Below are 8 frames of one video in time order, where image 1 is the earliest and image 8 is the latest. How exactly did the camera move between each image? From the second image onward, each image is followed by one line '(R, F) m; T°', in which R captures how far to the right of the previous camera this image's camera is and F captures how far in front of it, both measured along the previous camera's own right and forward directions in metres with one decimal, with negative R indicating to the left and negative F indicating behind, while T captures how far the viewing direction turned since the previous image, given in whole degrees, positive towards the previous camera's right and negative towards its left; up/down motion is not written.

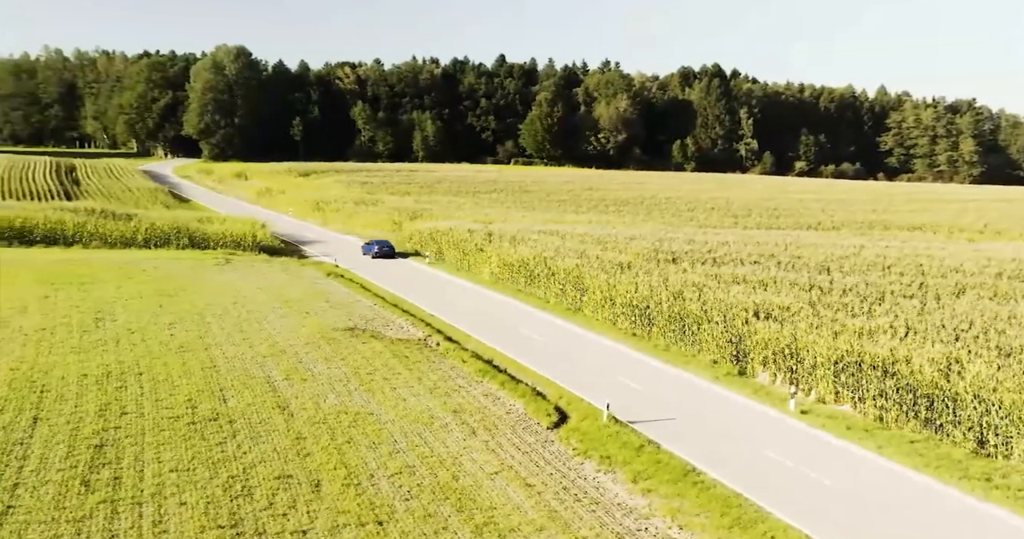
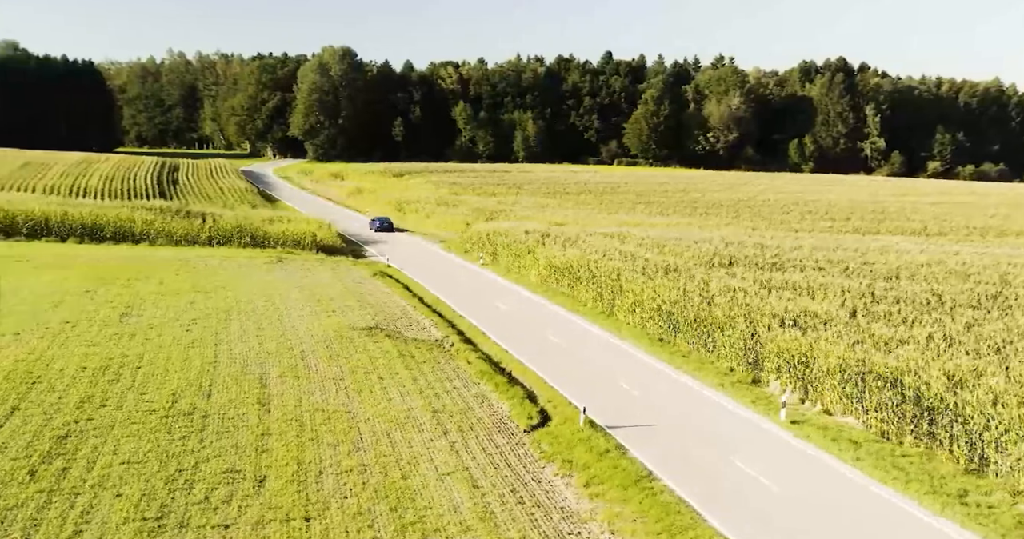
(+1.2, +0.1) m; -3°
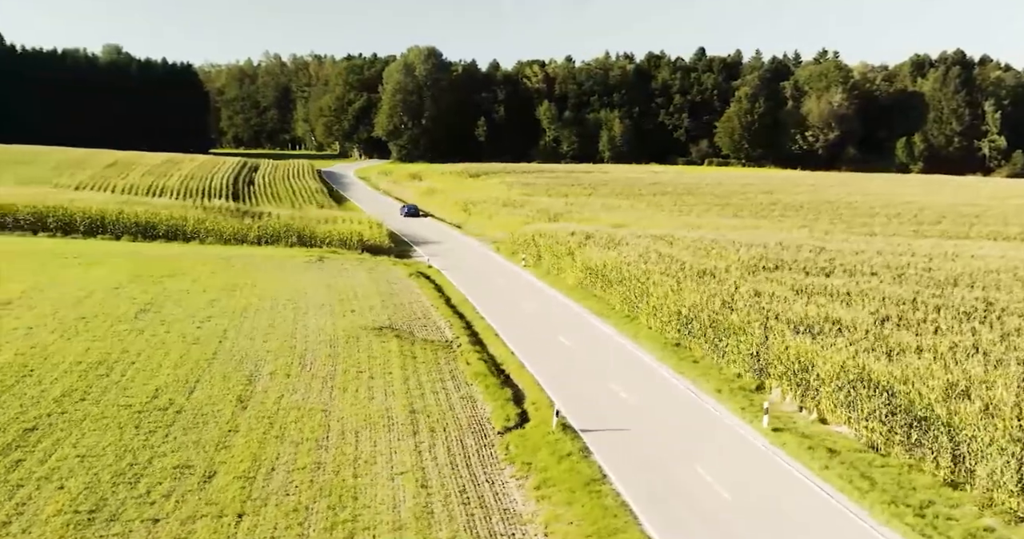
(+1.1, +0.1) m; -2°
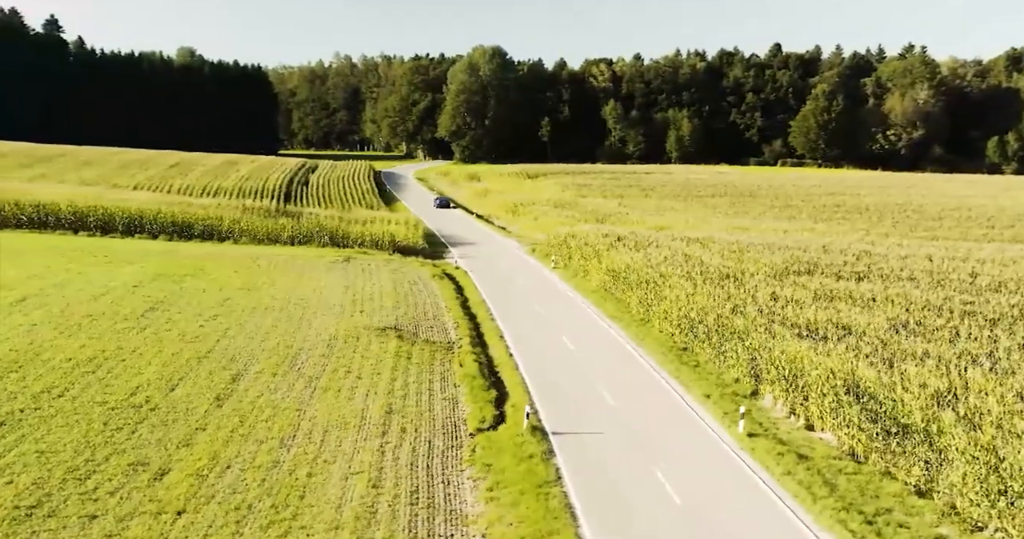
(+0.9, 0.0) m; -2°
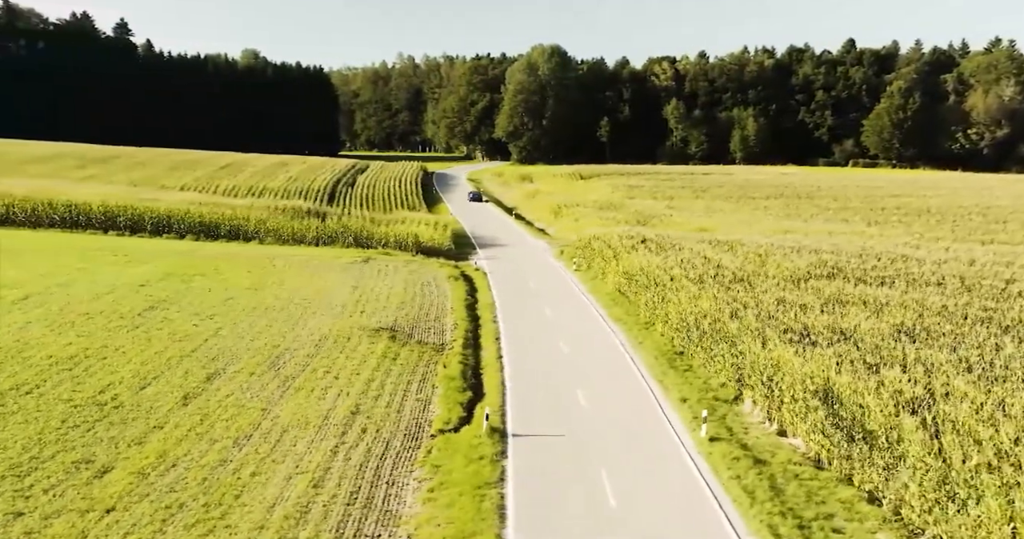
(+1.0, 0.0) m; -1°
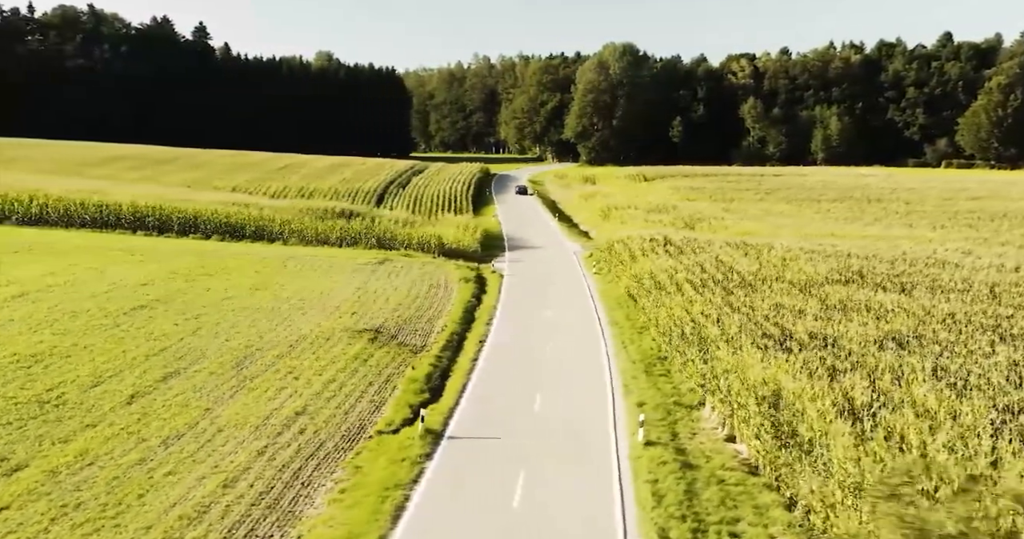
(+1.4, -0.1) m; -1°
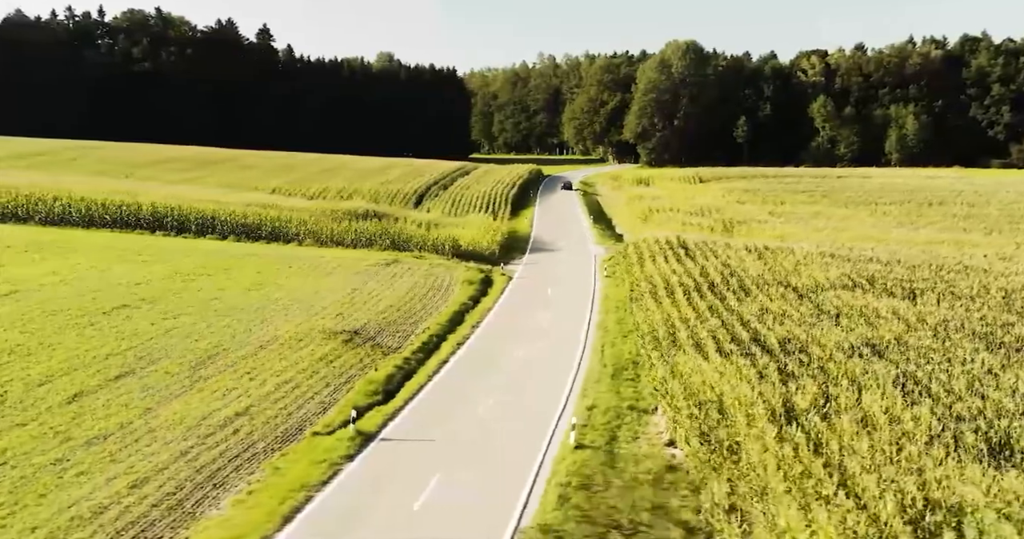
(+1.3, -0.1) m; -1°
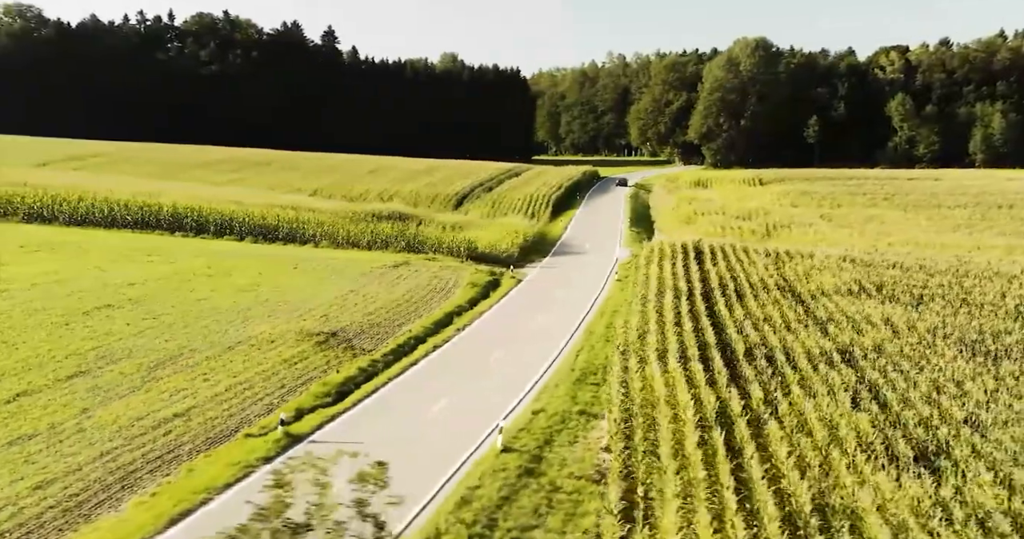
(+1.4, -0.1) m; -1°
